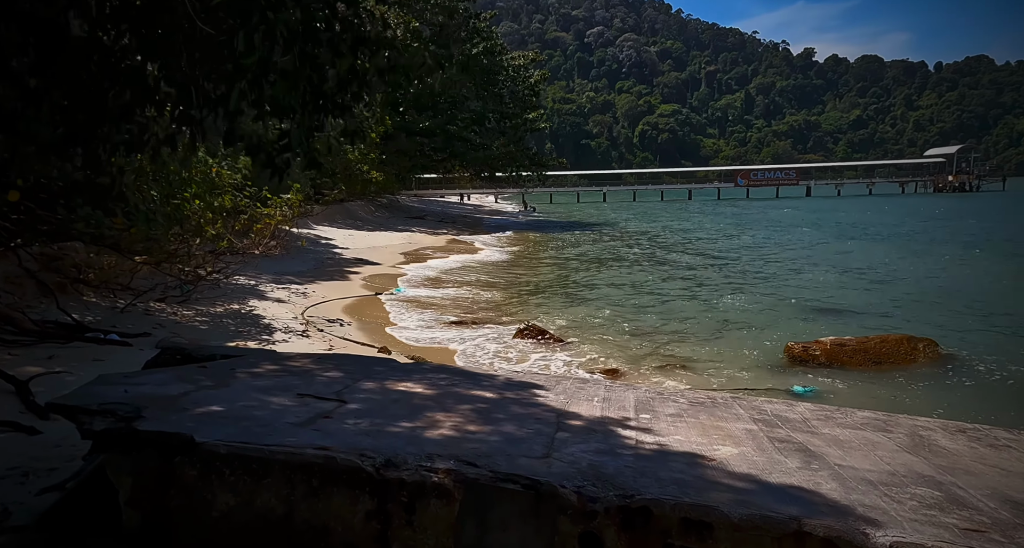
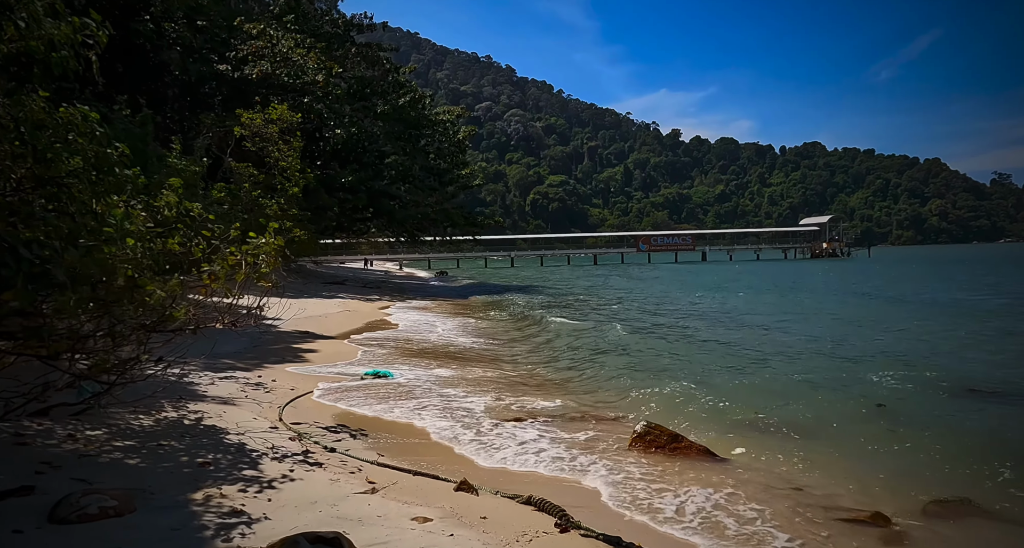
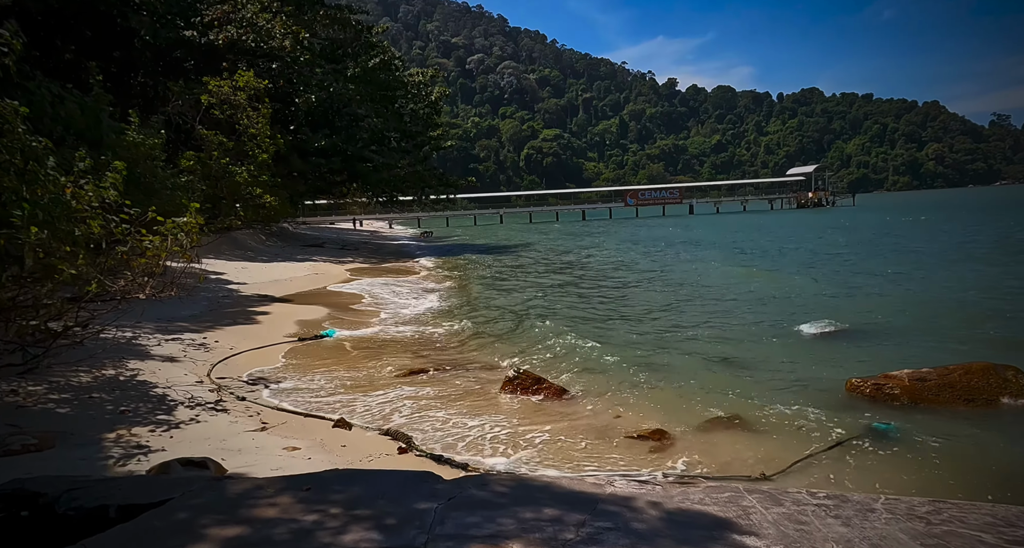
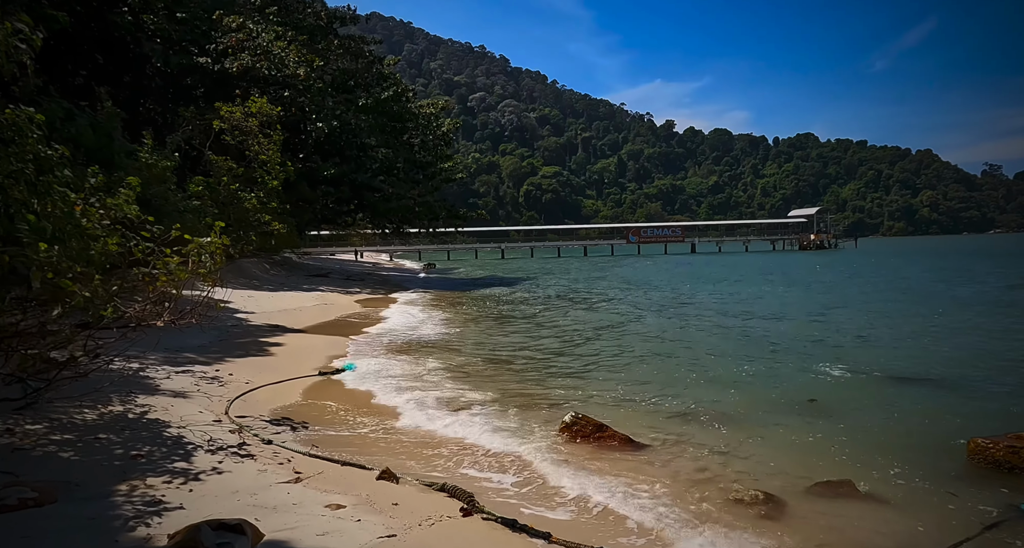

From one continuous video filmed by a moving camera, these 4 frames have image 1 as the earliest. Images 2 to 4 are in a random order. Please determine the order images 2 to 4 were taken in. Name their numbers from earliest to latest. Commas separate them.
3, 4, 2
